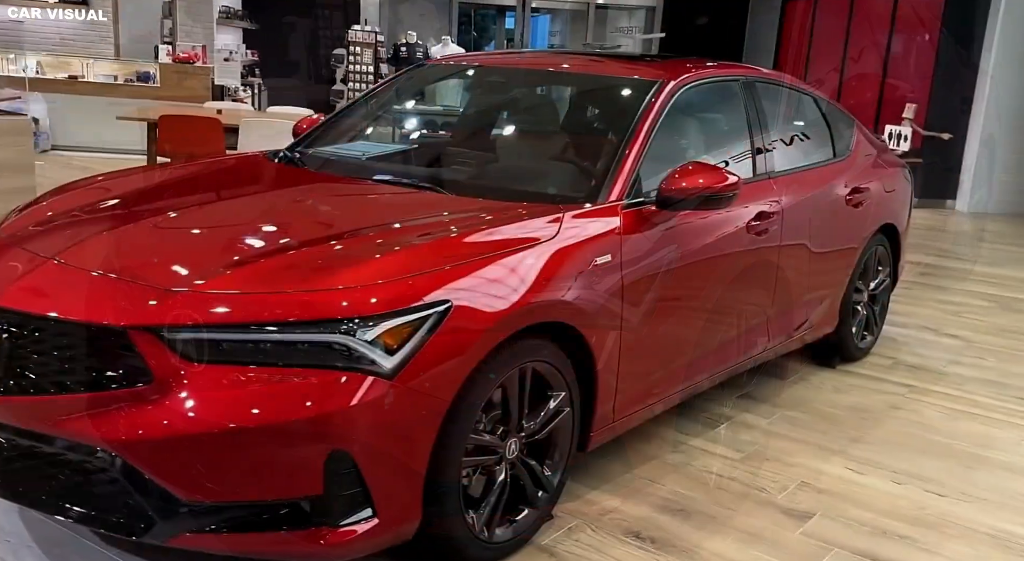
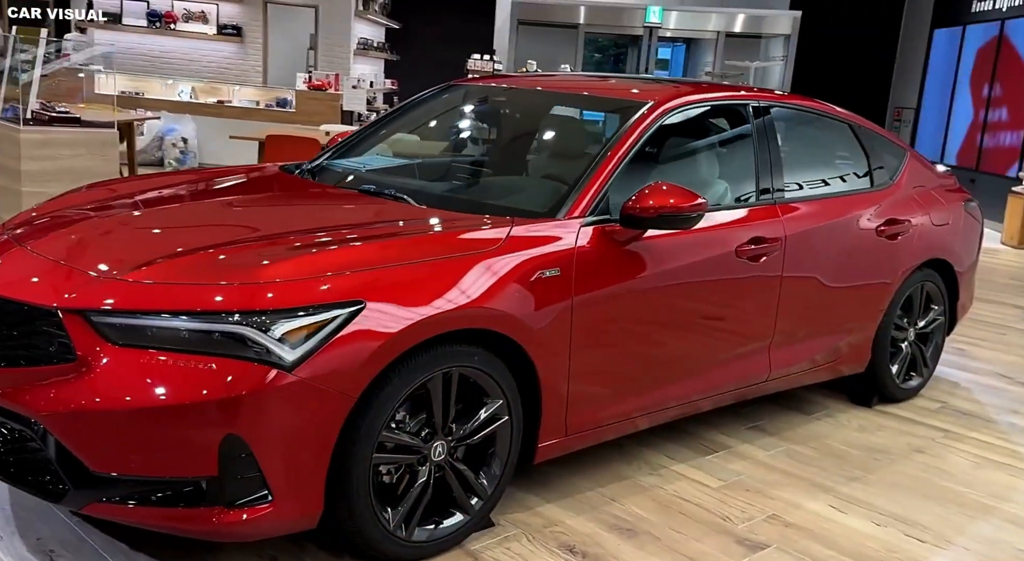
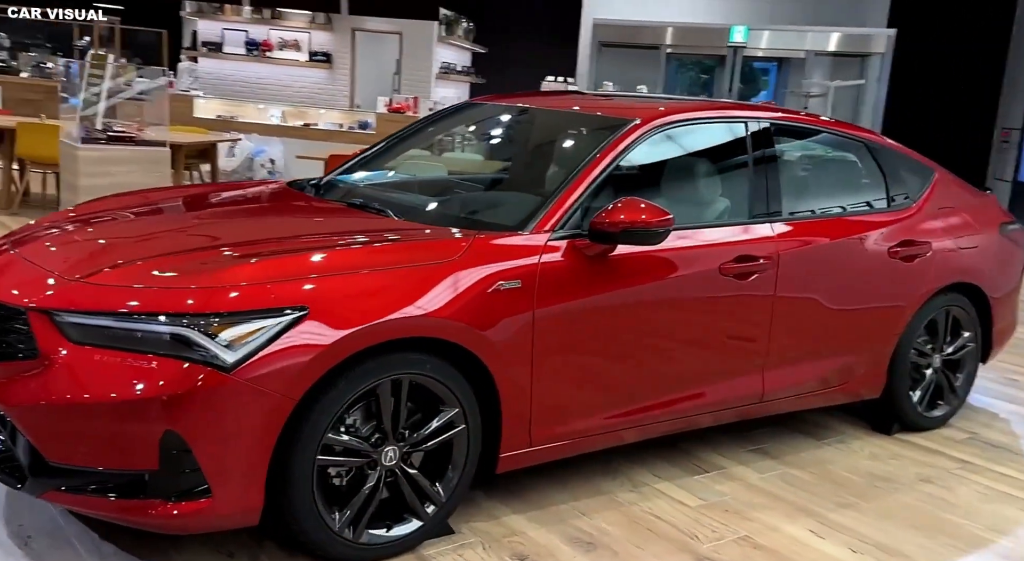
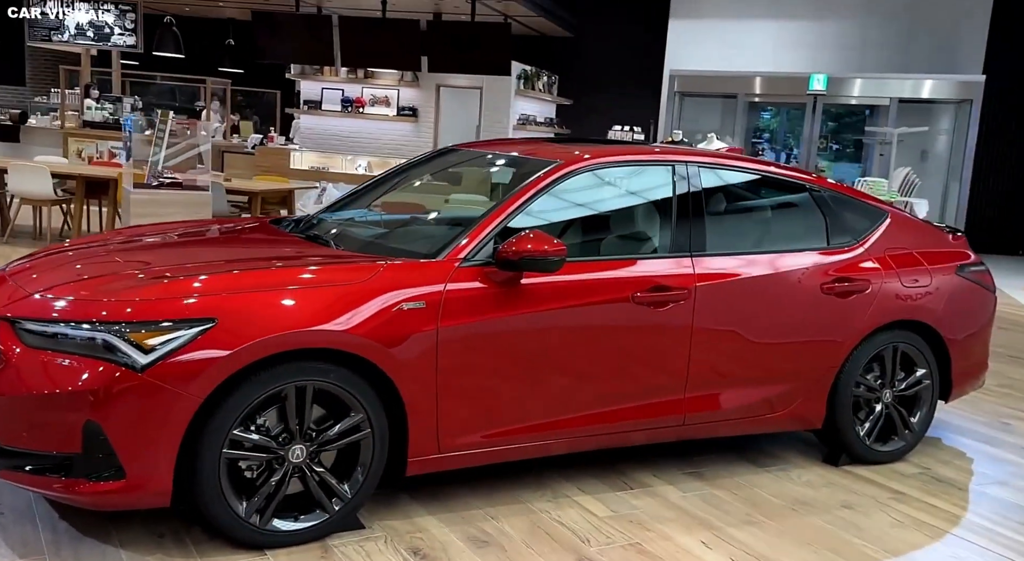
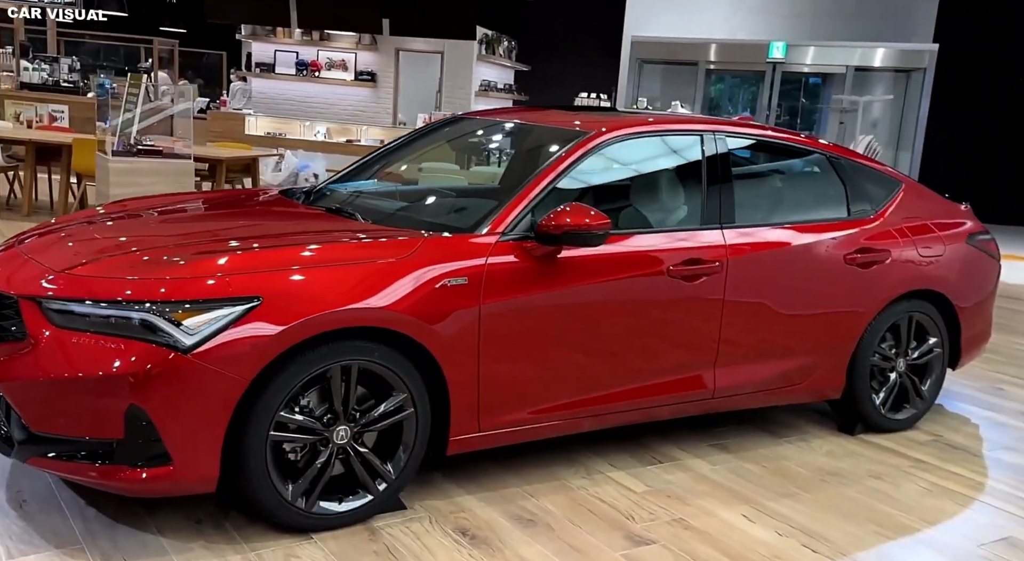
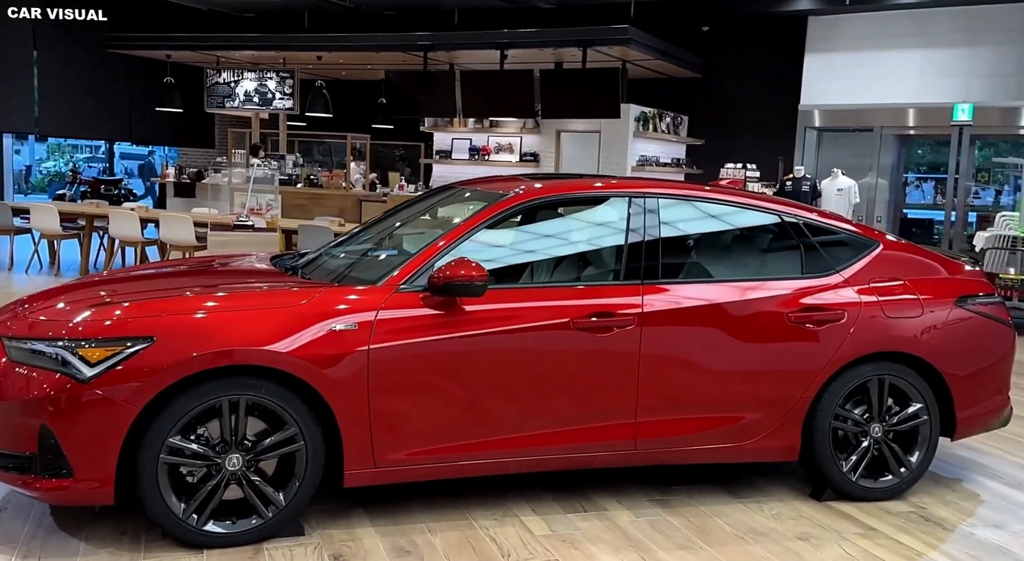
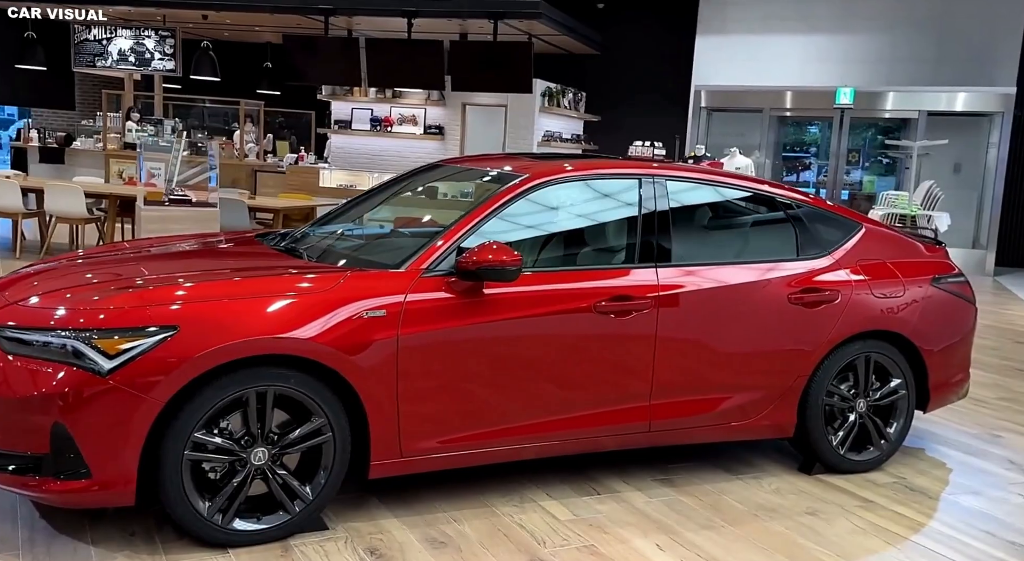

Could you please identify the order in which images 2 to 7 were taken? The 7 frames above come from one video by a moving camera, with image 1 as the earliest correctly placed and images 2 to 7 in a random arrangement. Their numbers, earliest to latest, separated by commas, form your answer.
2, 3, 5, 4, 7, 6
